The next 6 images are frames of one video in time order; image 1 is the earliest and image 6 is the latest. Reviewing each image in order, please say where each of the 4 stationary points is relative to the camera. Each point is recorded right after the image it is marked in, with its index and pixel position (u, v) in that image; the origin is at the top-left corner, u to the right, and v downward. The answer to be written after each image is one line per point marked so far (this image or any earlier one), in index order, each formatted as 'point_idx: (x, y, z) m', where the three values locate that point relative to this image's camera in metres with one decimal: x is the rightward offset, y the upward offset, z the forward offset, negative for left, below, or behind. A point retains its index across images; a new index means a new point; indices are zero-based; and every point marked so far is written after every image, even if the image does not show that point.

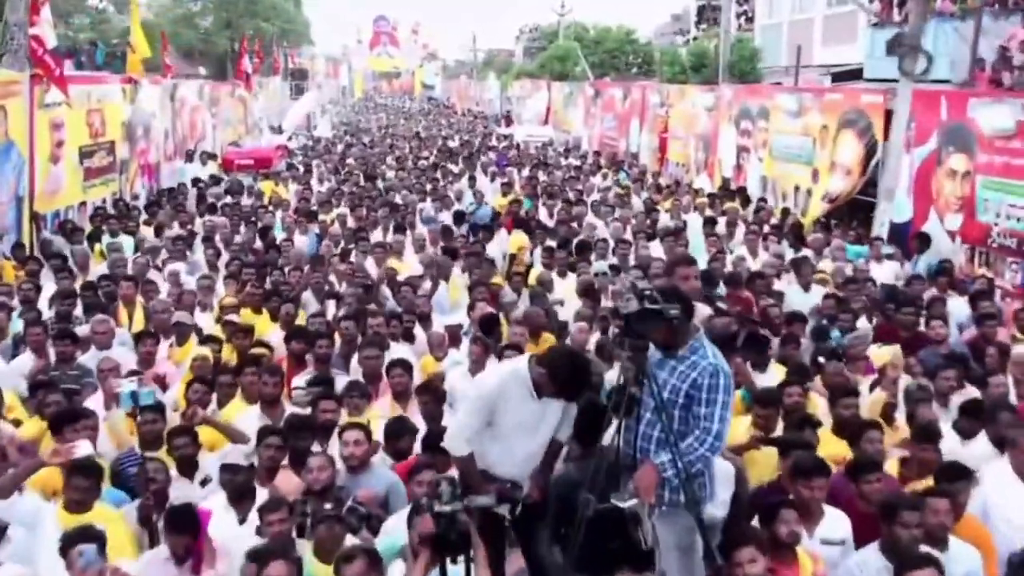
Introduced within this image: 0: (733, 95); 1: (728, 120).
0: (+3.5, +3.0, +17.4) m
1: (+3.4, +2.7, +17.5) m
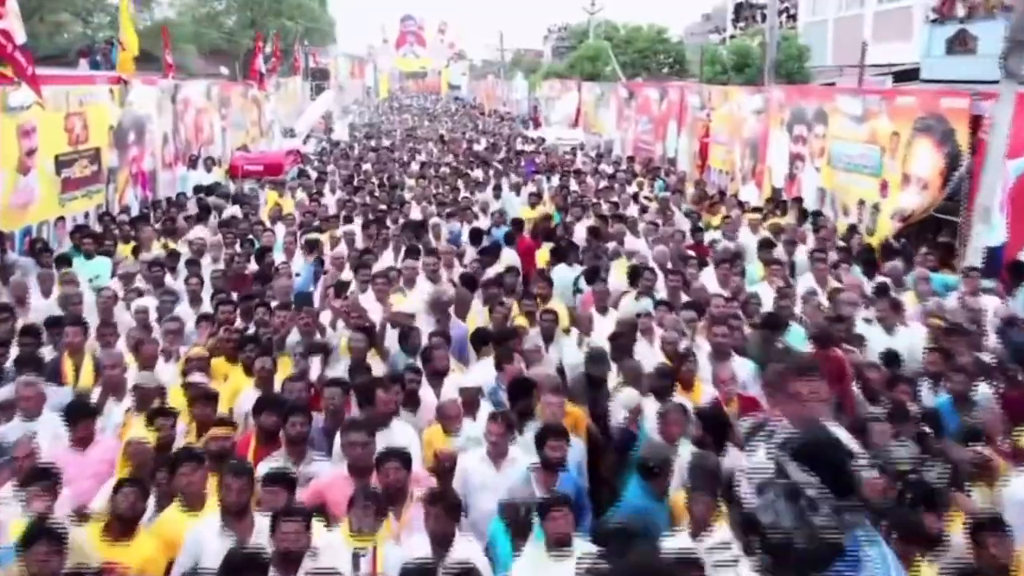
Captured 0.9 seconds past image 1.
0: (+3.9, +2.7, +15.7) m
1: (+3.8, +2.3, +15.8) m
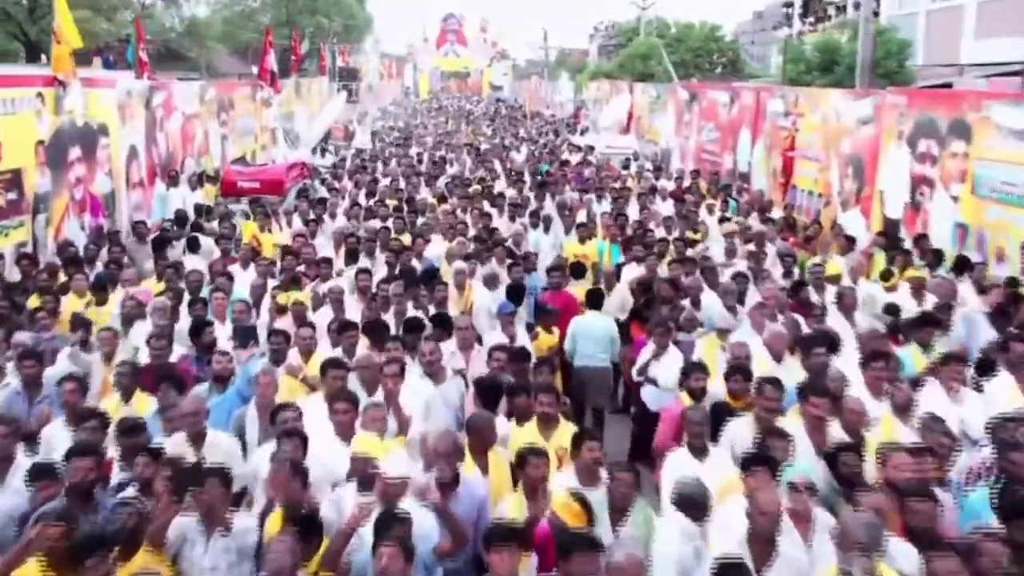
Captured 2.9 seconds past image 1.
0: (+4.4, +2.1, +12.4) m
1: (+4.4, +1.7, +12.5) m
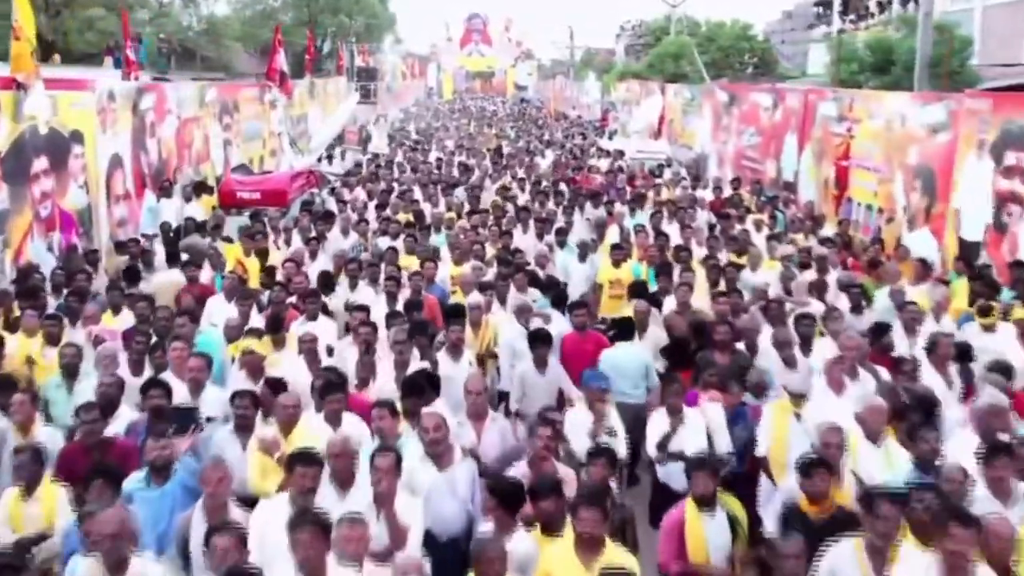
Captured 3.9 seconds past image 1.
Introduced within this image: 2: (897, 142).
0: (+4.6, +1.8, +10.8) m
1: (+4.6, +1.4, +10.9) m
2: (+4.5, +1.7, +12.8) m
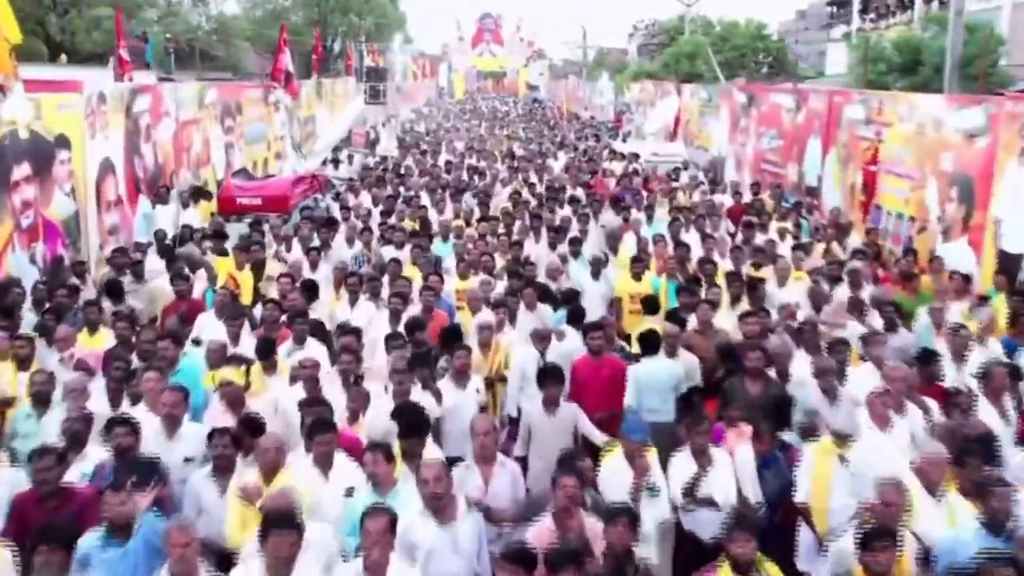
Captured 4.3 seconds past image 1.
0: (+4.7, +1.6, +10.1) m
1: (+4.7, +1.2, +10.3) m
2: (+4.6, +1.5, +12.2) m
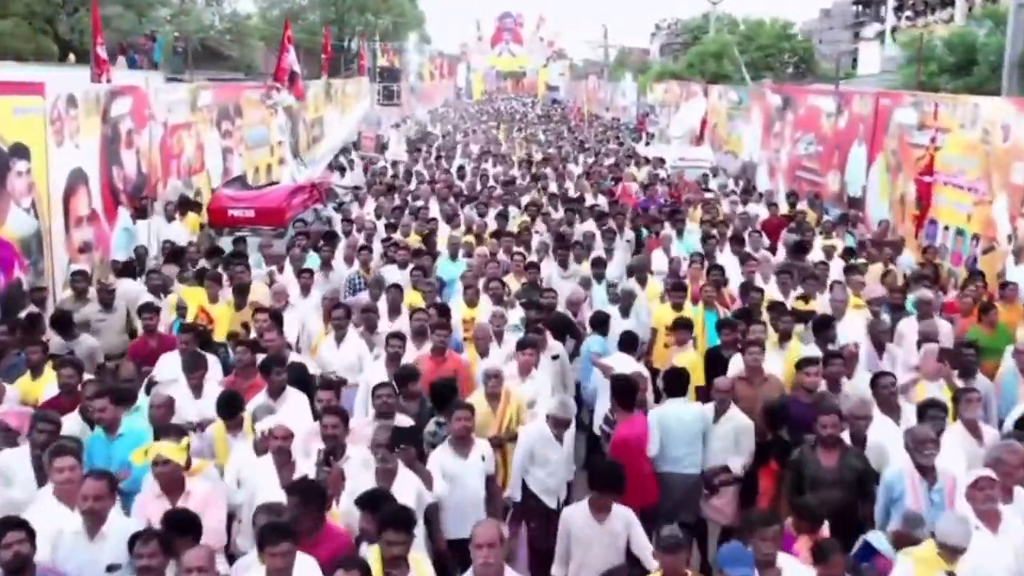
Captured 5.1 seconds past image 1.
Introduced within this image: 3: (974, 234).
0: (+4.9, +1.3, +8.8) m
1: (+4.8, +1.0, +8.9) m
2: (+4.8, +1.3, +10.8) m
3: (+4.7, +0.5, +11.1) m
